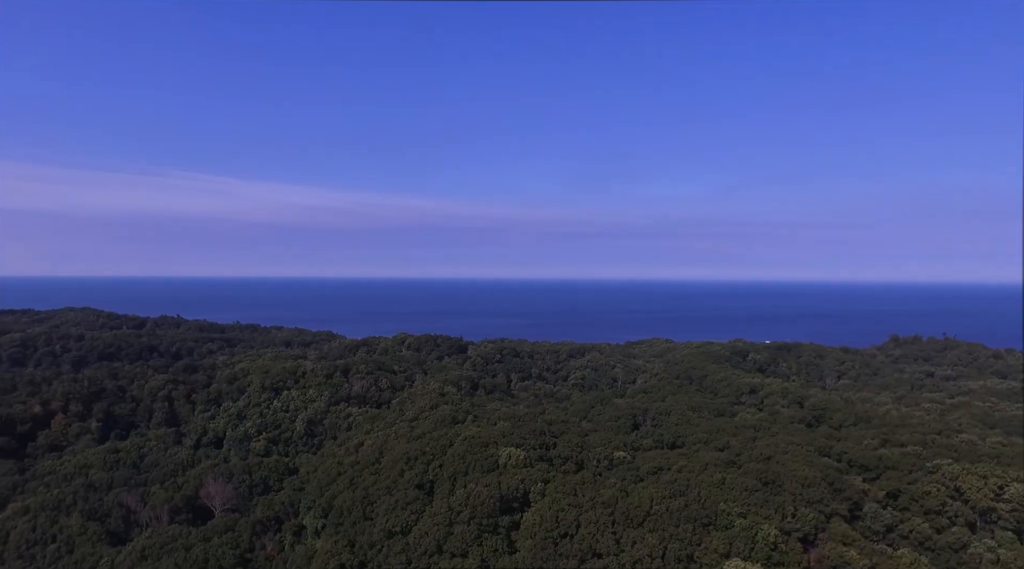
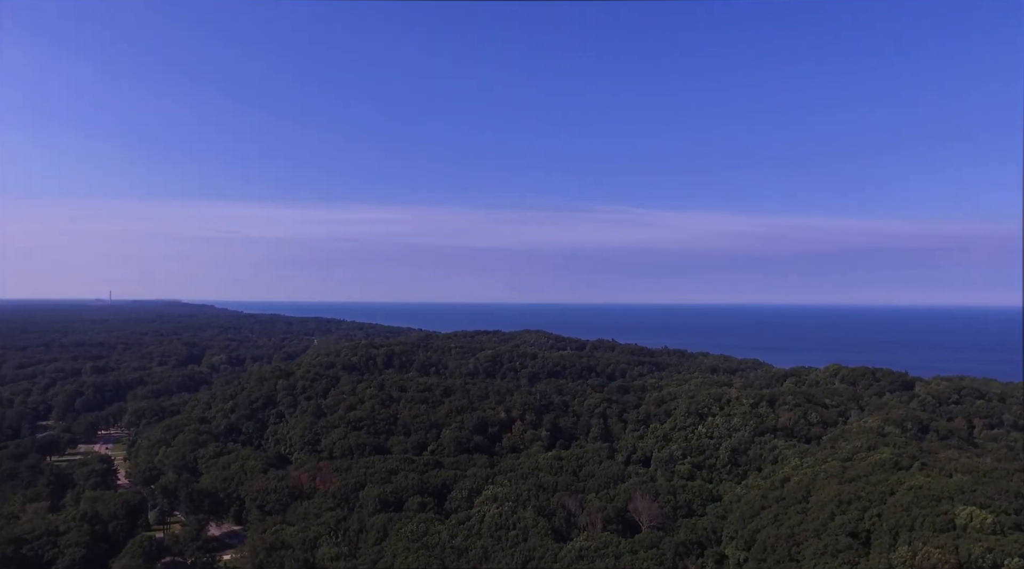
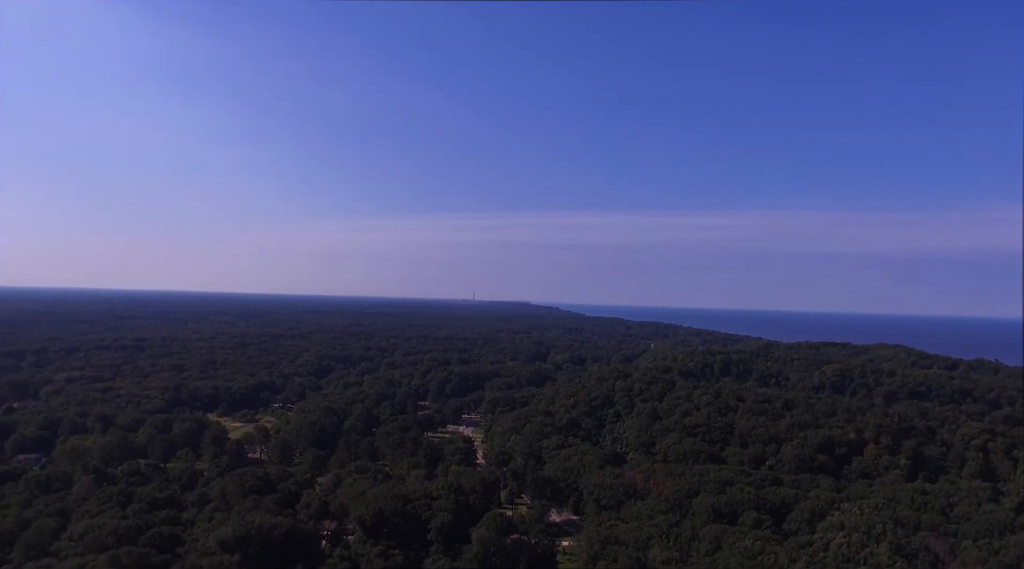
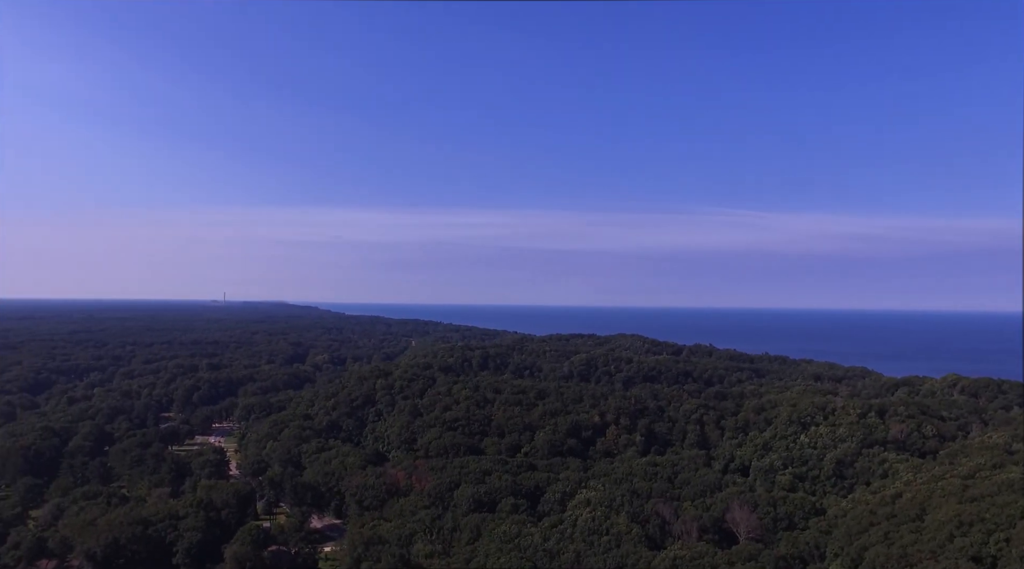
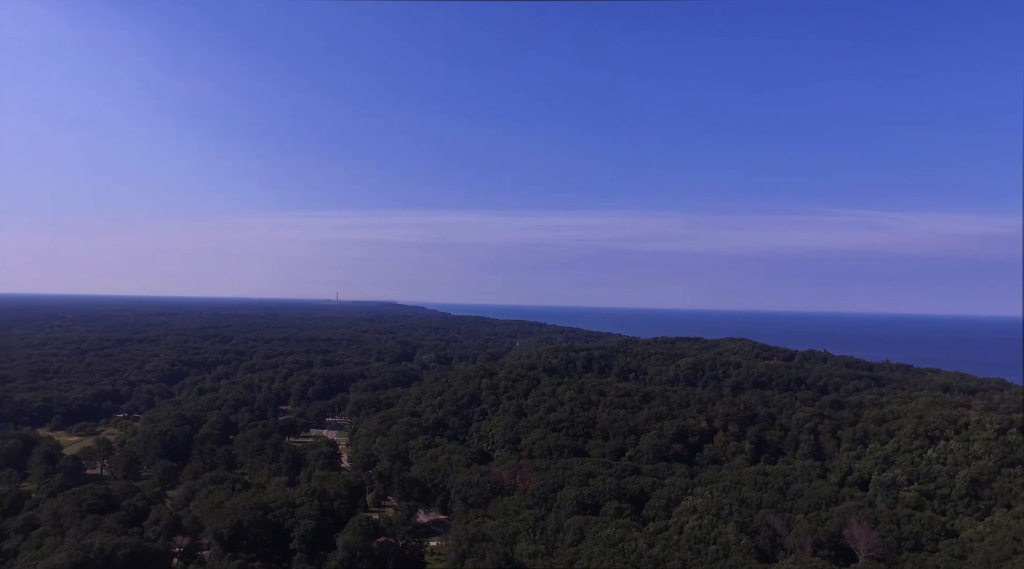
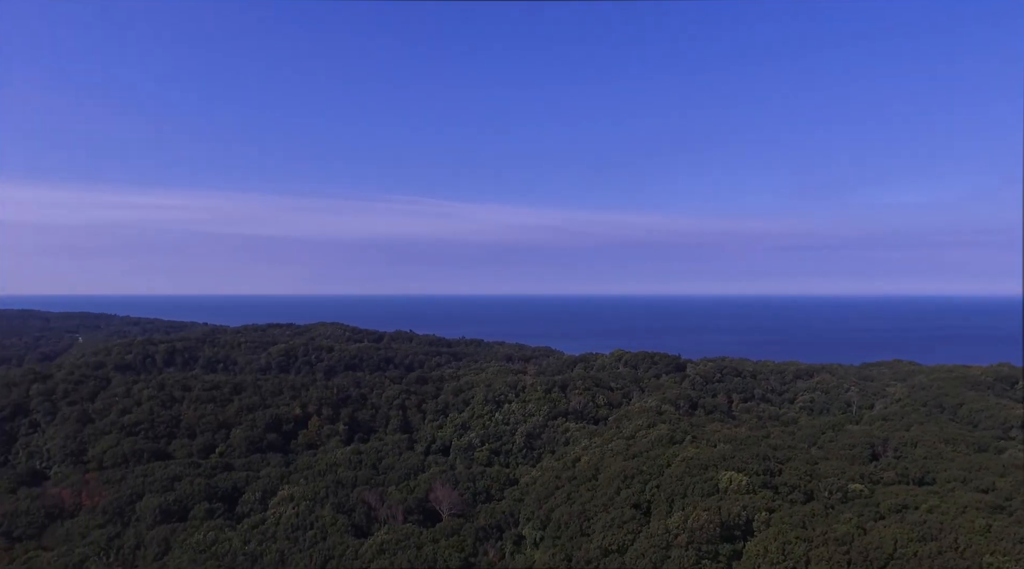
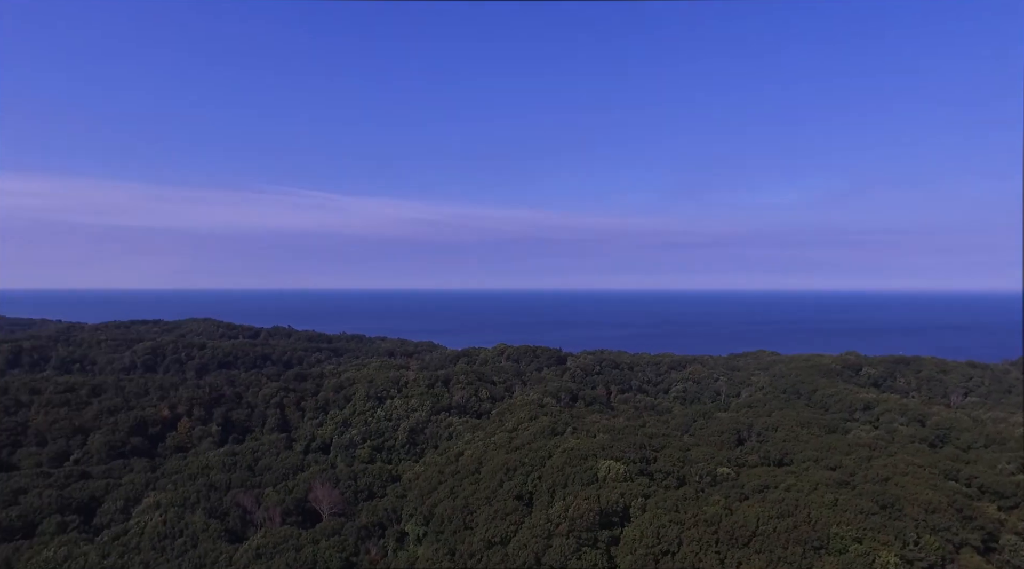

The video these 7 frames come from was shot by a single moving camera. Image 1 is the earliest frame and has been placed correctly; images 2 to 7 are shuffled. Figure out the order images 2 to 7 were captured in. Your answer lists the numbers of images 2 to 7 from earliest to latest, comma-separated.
7, 6, 2, 4, 5, 3
